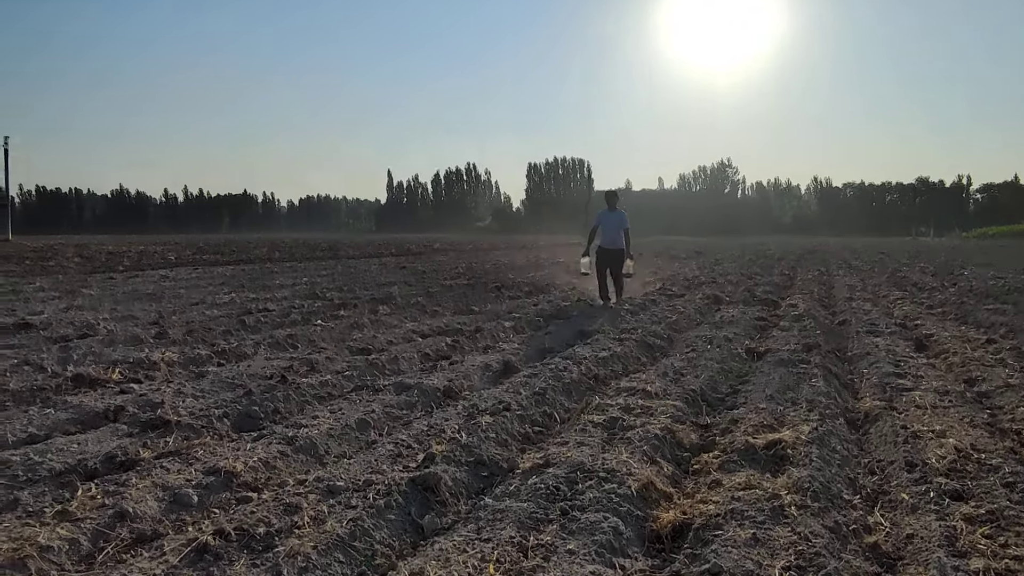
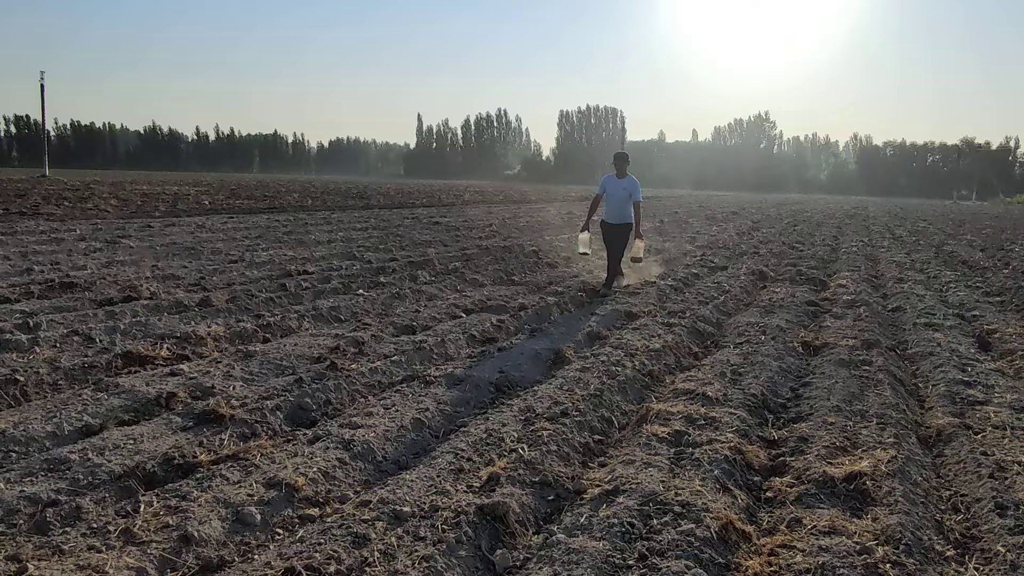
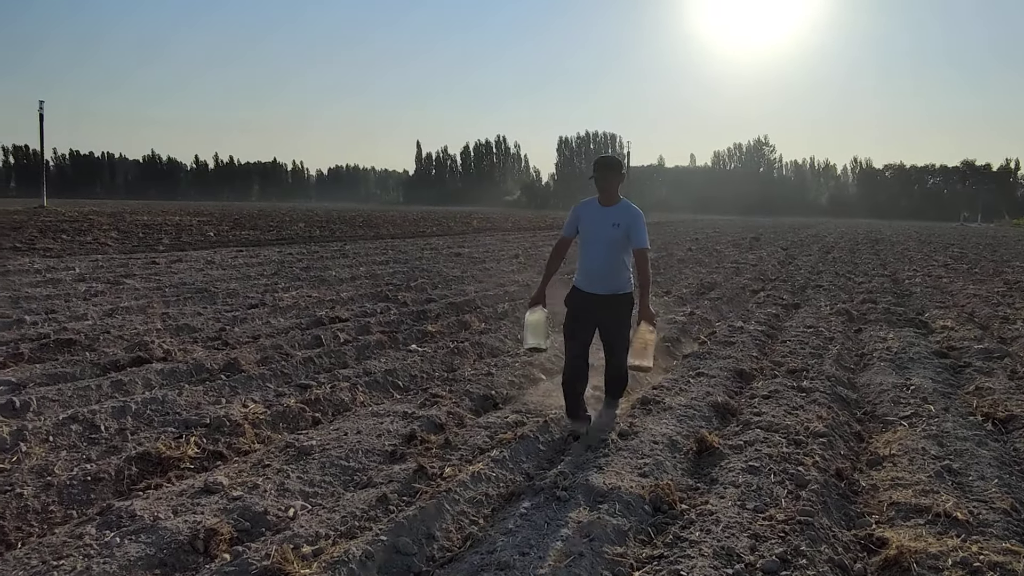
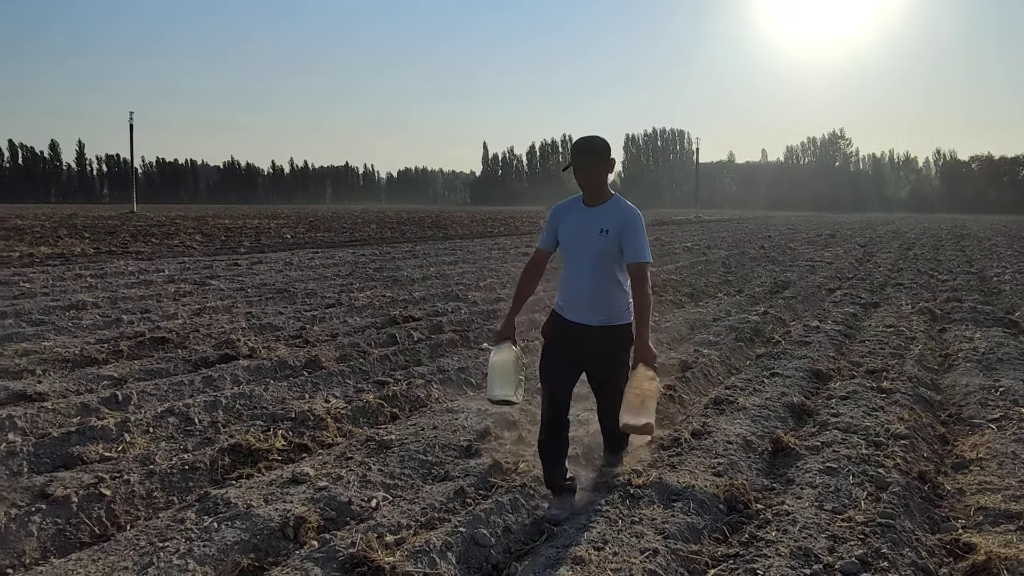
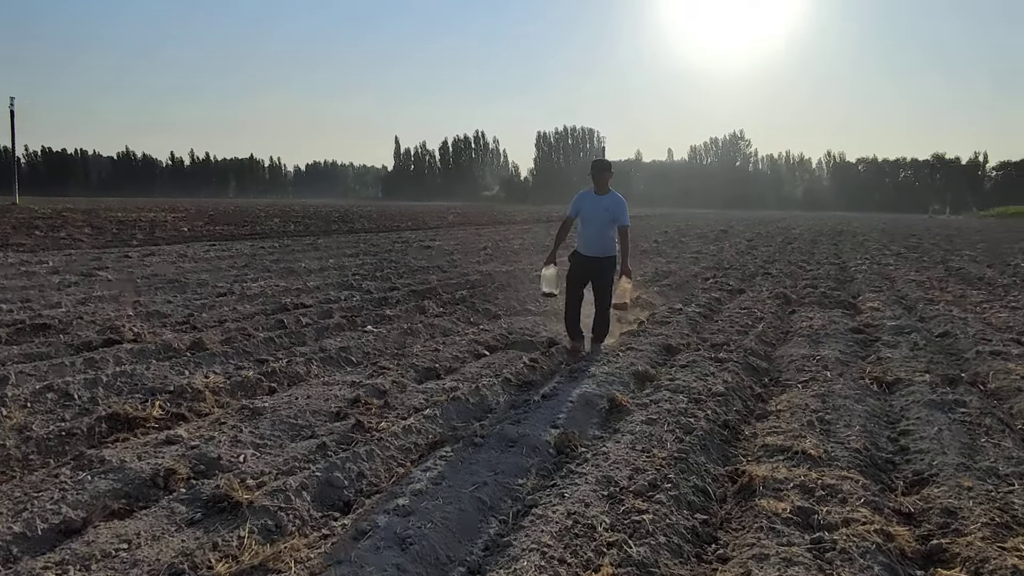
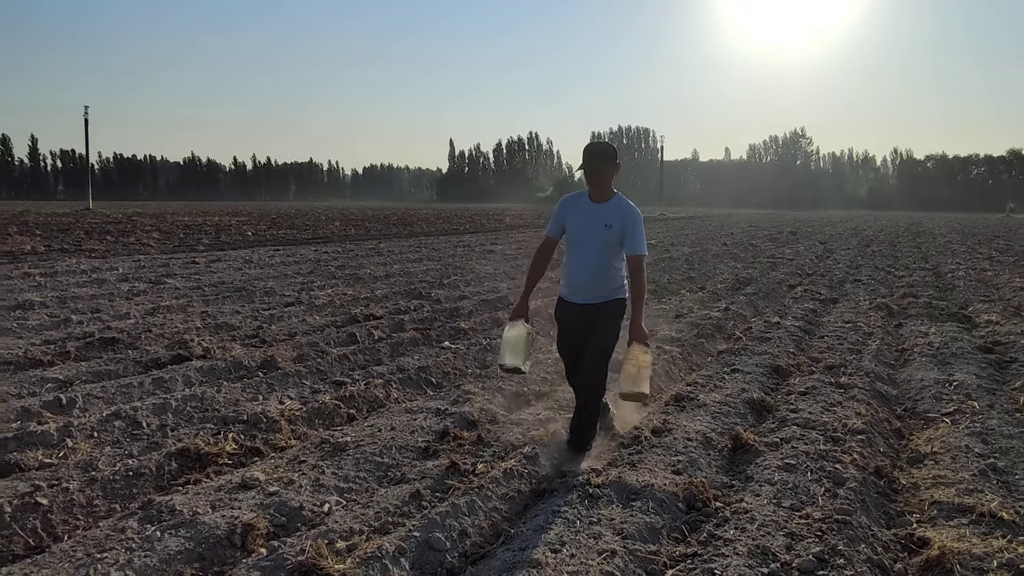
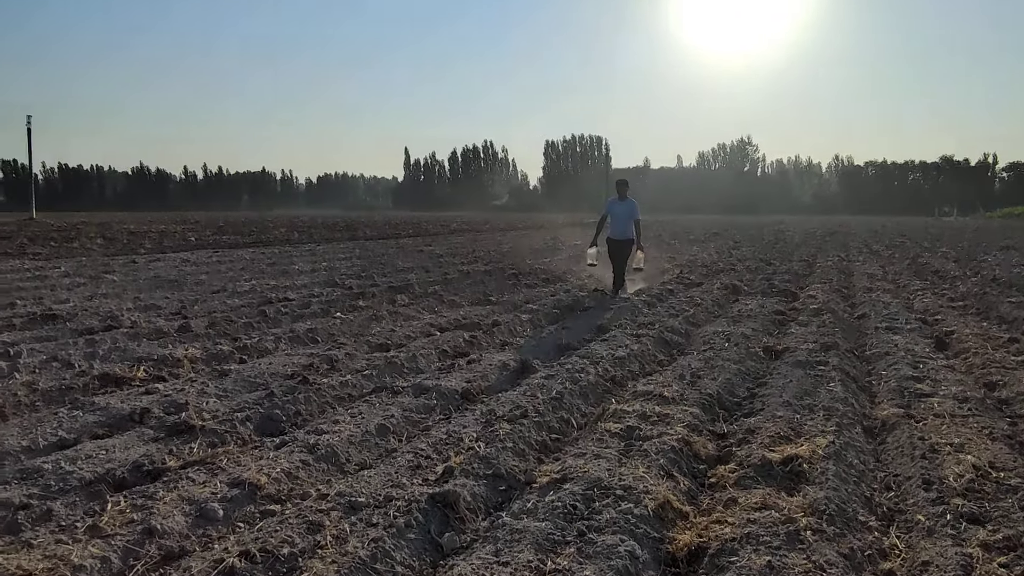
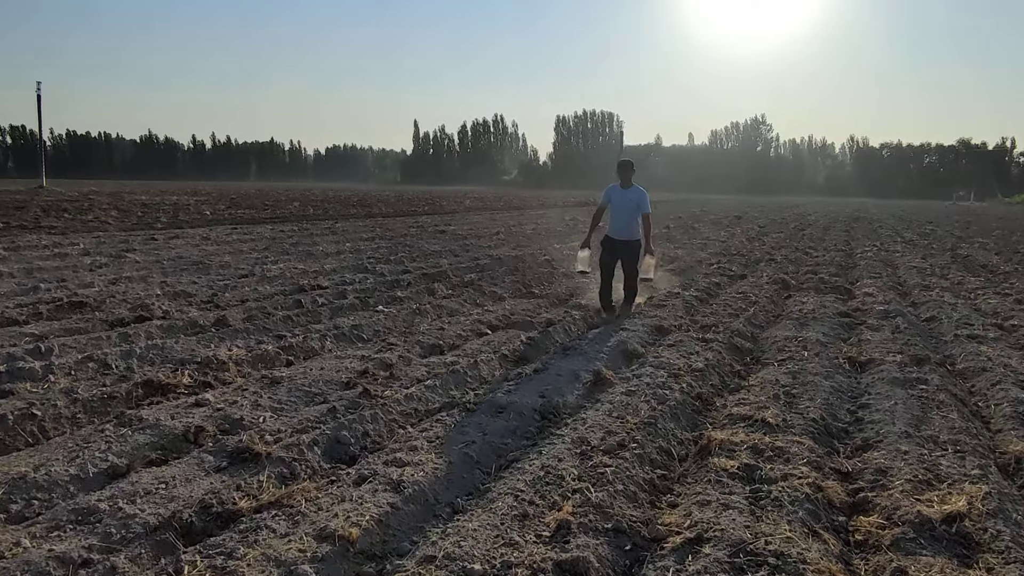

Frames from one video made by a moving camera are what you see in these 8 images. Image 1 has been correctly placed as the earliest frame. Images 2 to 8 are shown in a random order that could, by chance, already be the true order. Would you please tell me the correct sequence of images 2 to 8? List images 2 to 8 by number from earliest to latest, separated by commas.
7, 2, 8, 5, 3, 6, 4
